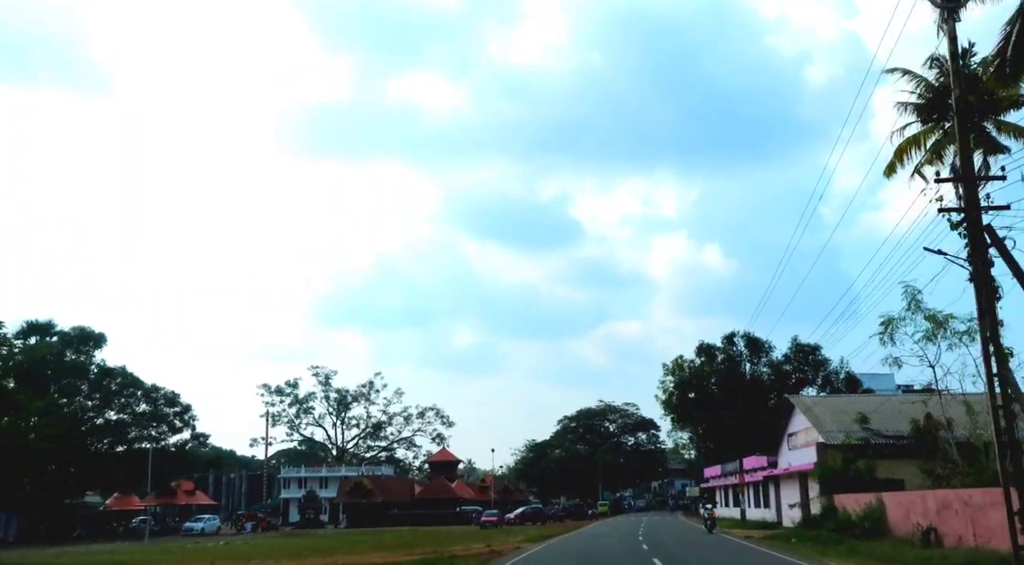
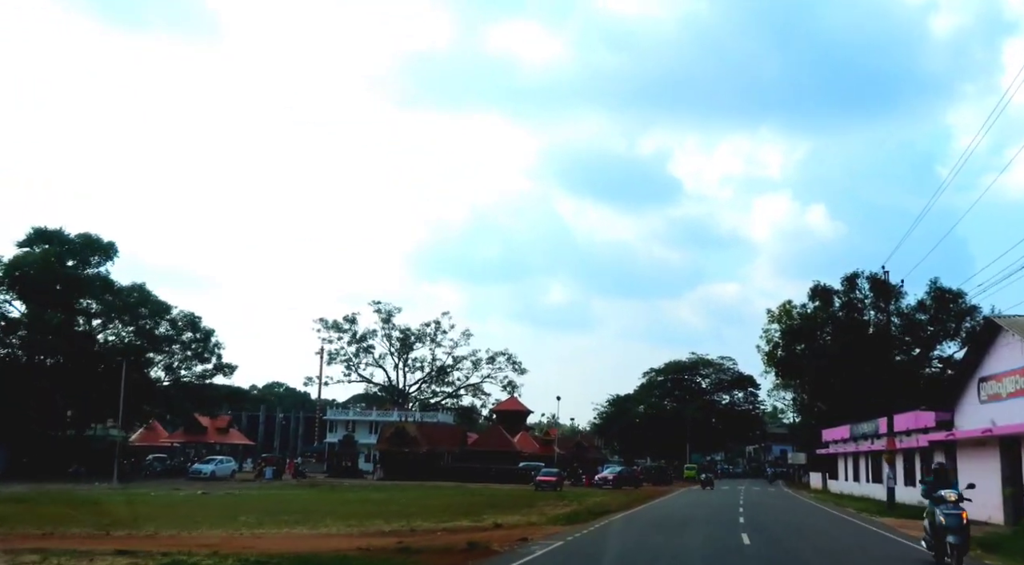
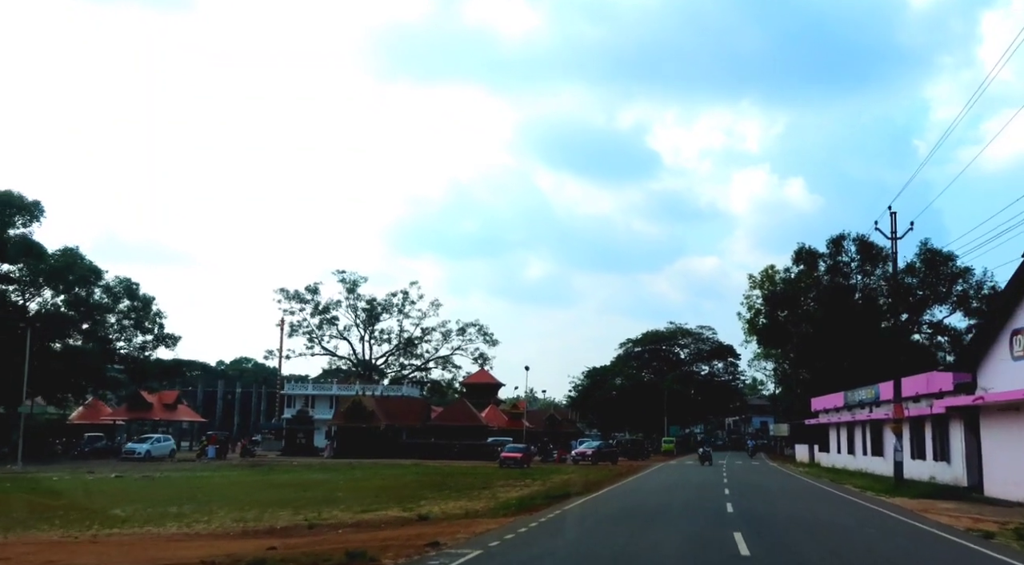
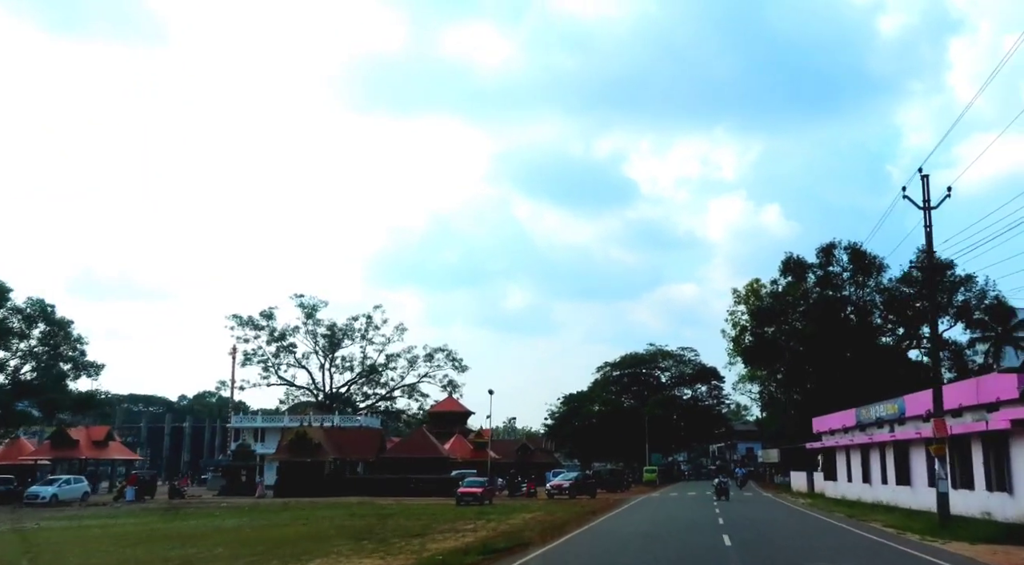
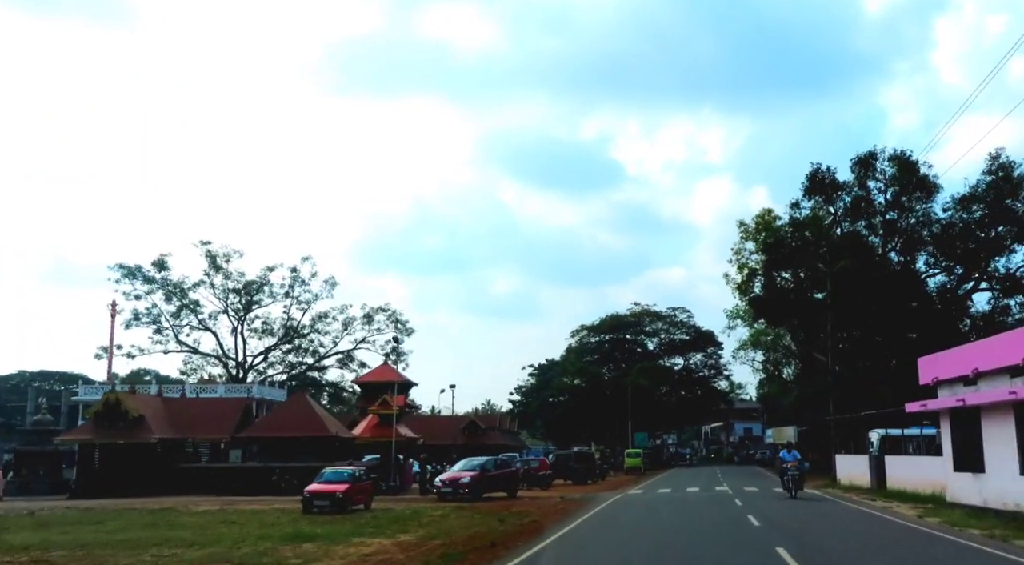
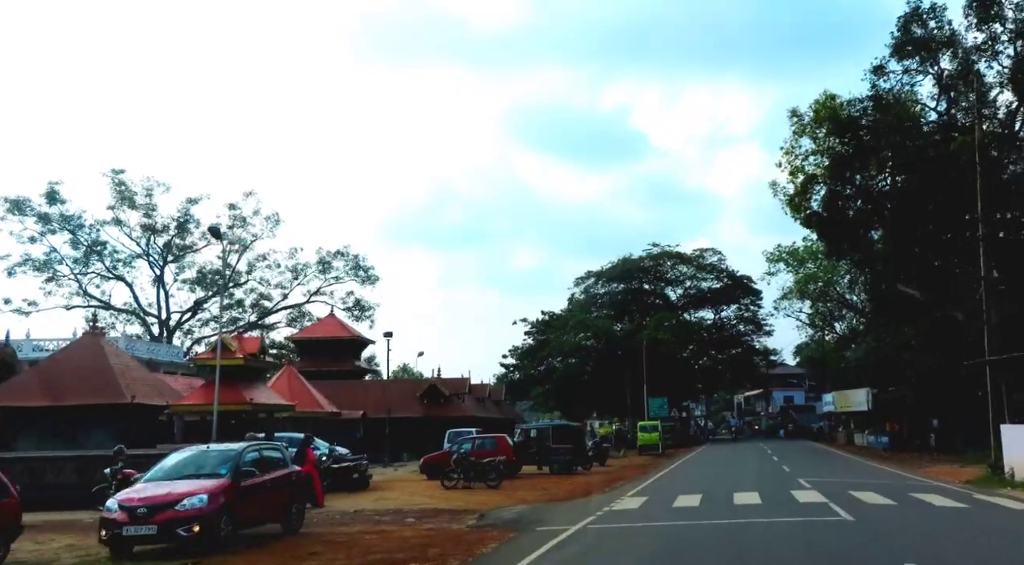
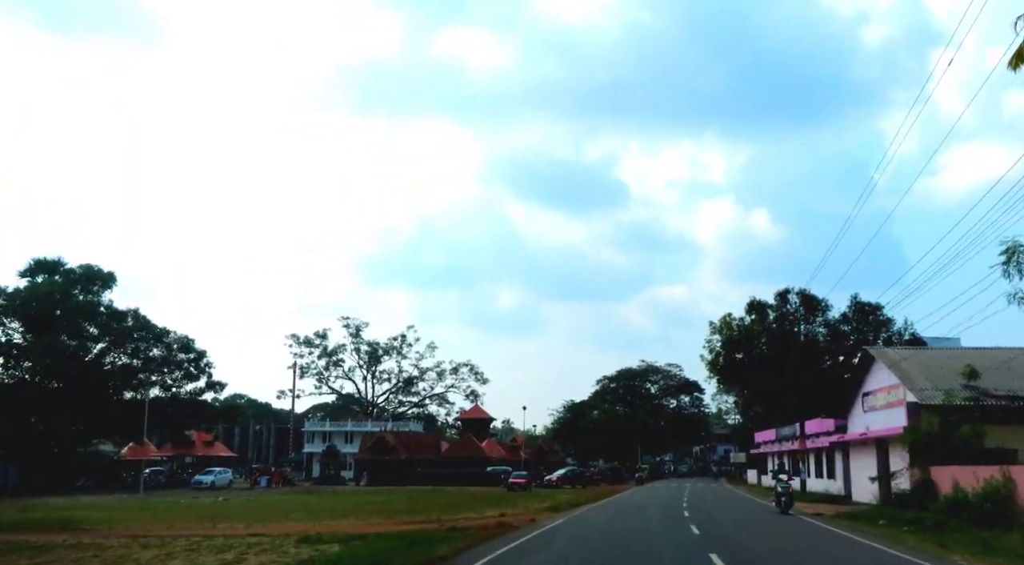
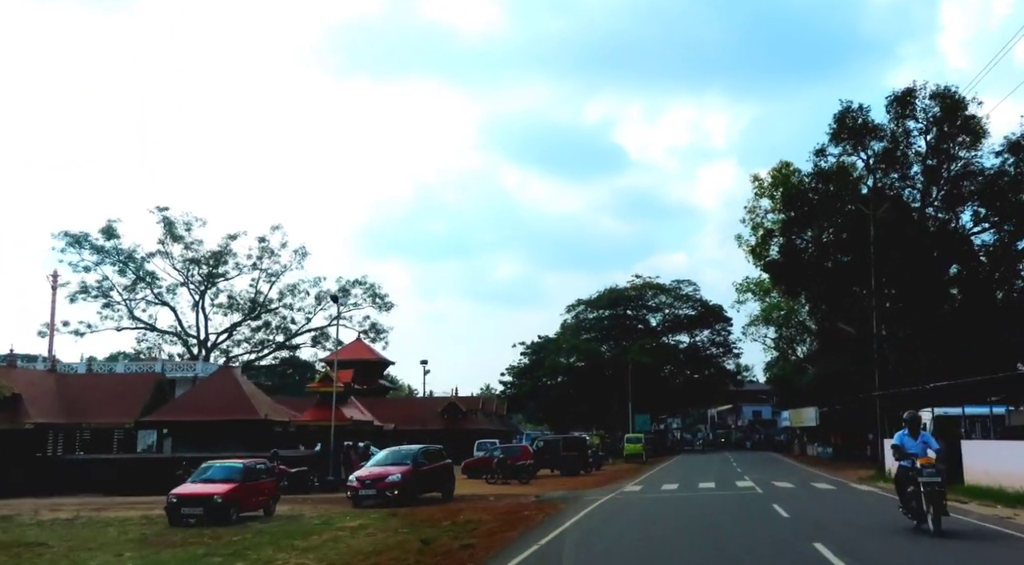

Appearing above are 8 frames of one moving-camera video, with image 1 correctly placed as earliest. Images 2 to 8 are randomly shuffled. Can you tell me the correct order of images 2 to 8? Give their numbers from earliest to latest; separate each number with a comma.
7, 2, 3, 4, 5, 8, 6
